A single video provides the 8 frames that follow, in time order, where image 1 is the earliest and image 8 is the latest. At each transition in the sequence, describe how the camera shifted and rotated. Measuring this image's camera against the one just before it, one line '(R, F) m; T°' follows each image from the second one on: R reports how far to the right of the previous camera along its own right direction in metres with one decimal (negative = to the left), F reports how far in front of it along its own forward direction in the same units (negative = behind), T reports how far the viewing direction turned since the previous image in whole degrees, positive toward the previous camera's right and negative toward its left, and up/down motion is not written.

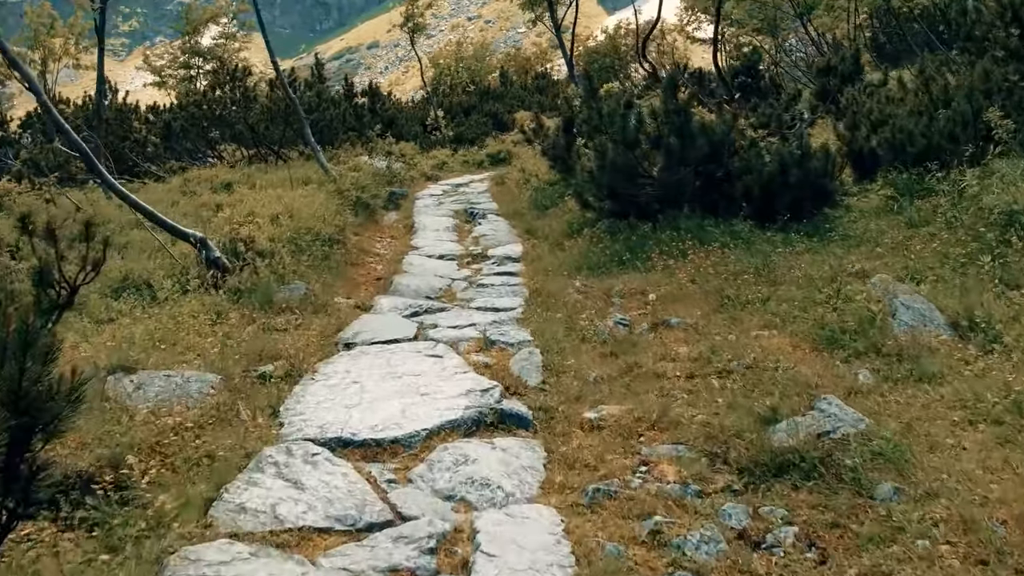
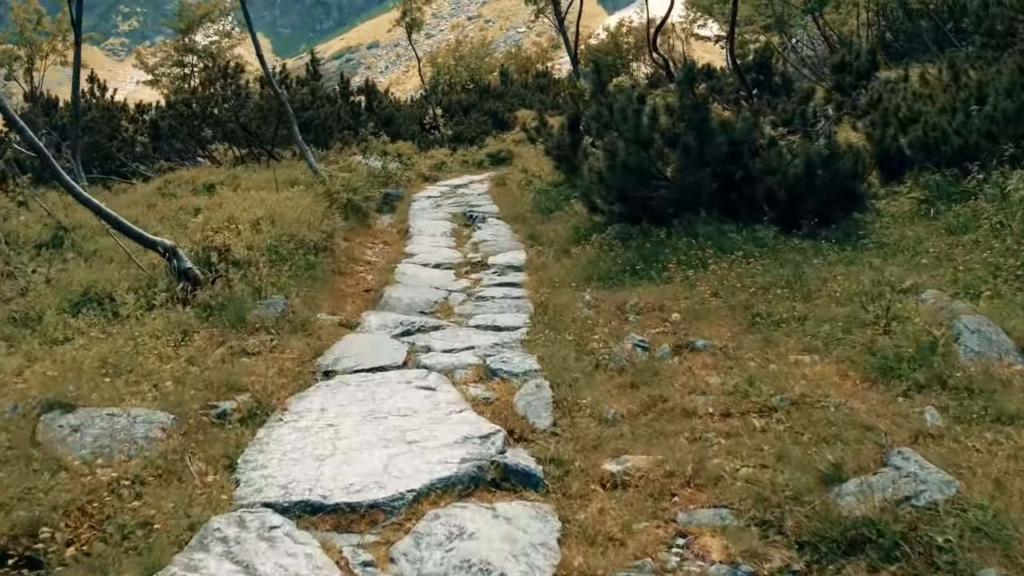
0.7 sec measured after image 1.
(0.0, +0.8) m; 0°
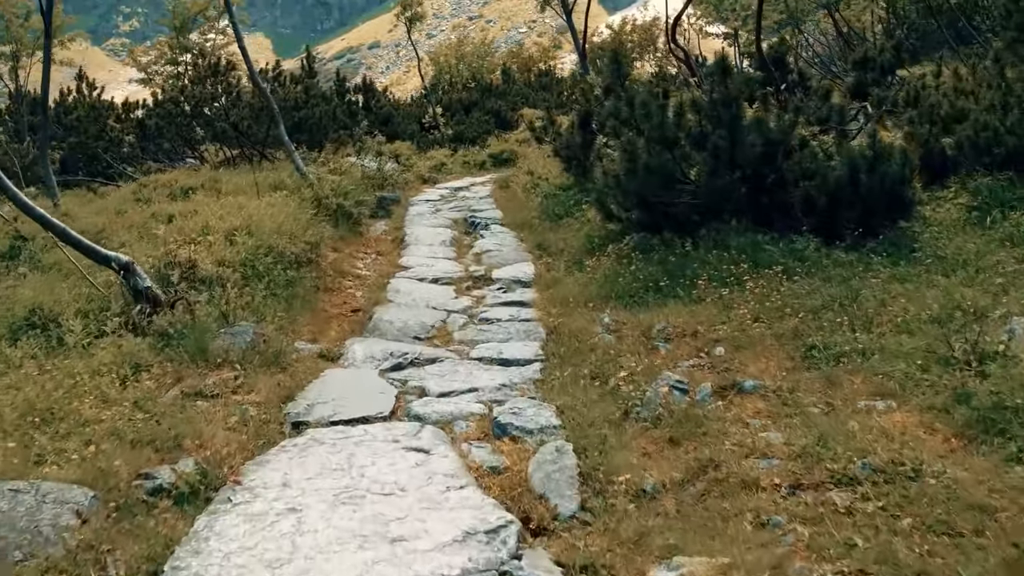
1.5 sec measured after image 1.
(0.0, +0.9) m; 0°
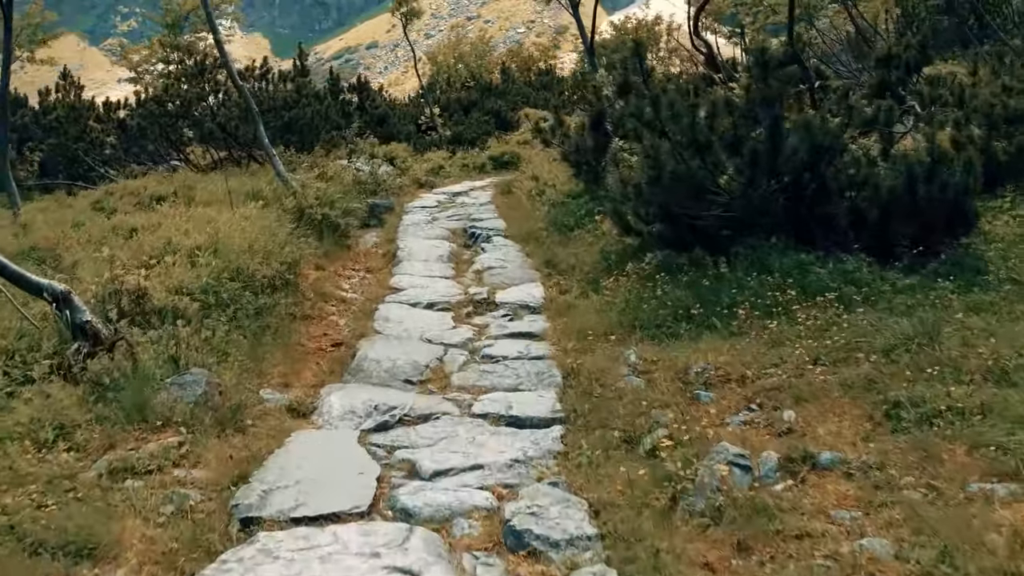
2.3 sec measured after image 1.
(0.0, +1.0) m; 0°
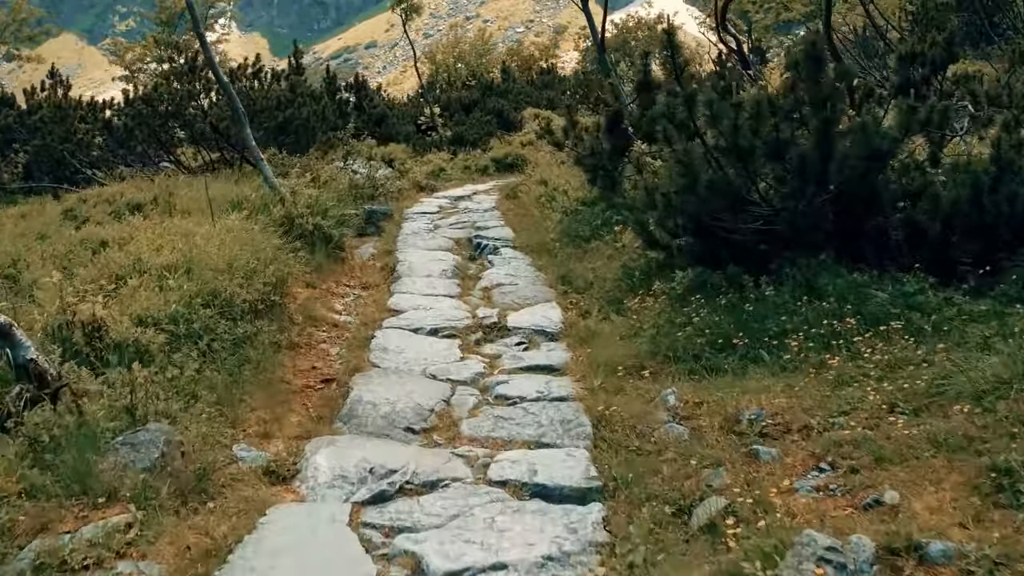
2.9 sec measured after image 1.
(-0.1, +0.8) m; 0°
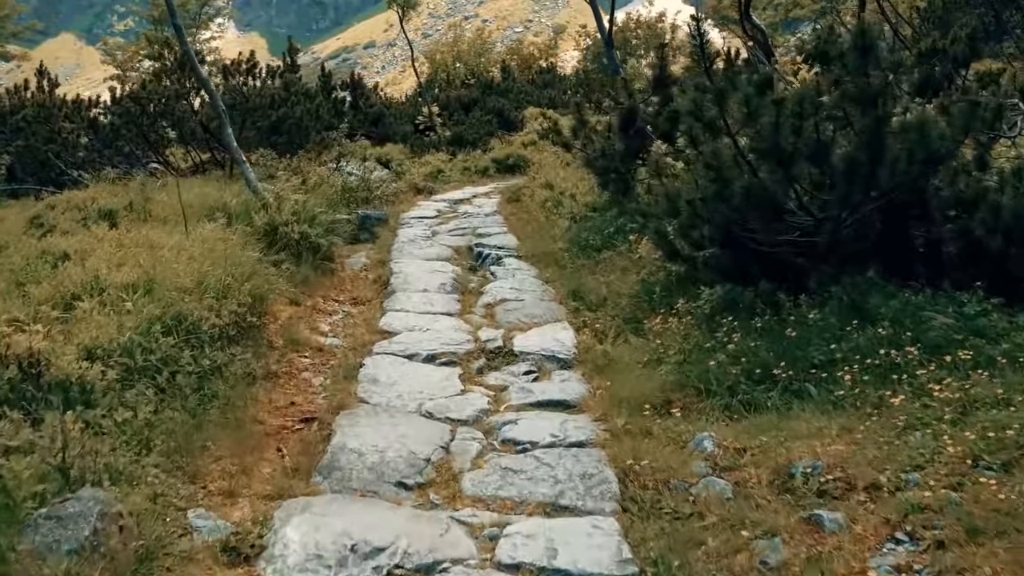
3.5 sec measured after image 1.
(0.0, +0.7) m; 0°
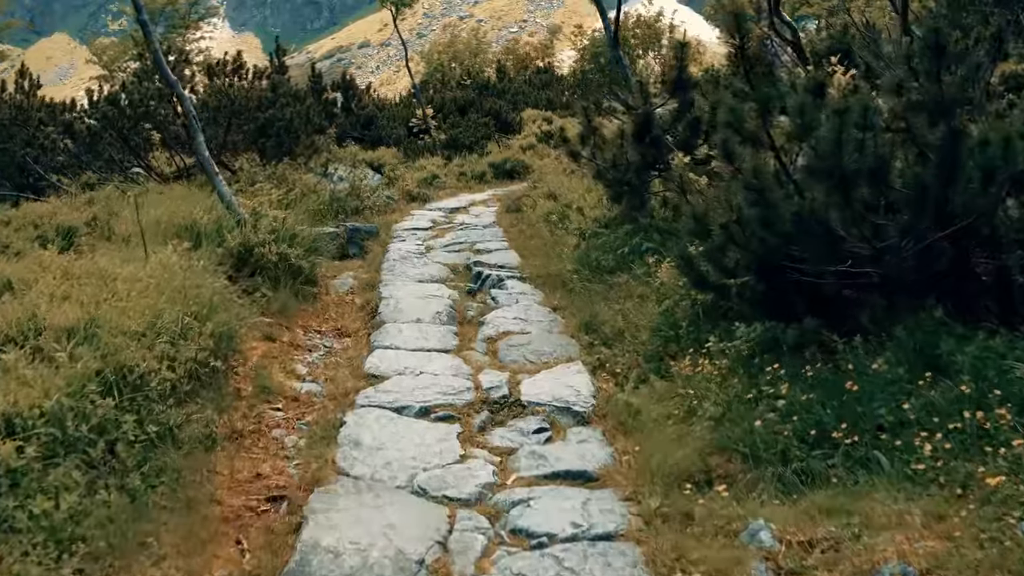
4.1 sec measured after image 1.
(0.0, +0.7) m; 0°
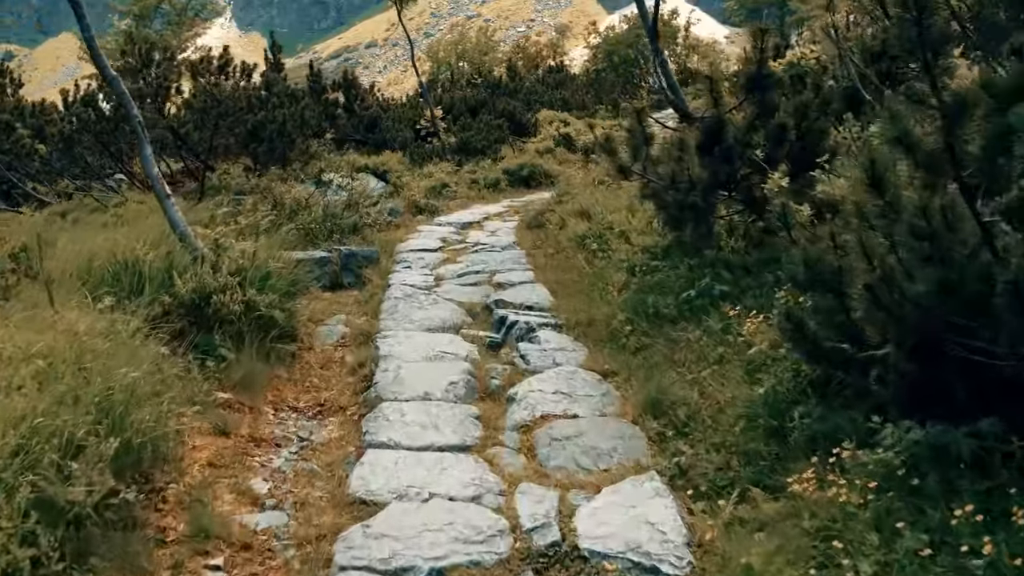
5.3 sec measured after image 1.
(-0.1, +1.5) m; 0°
